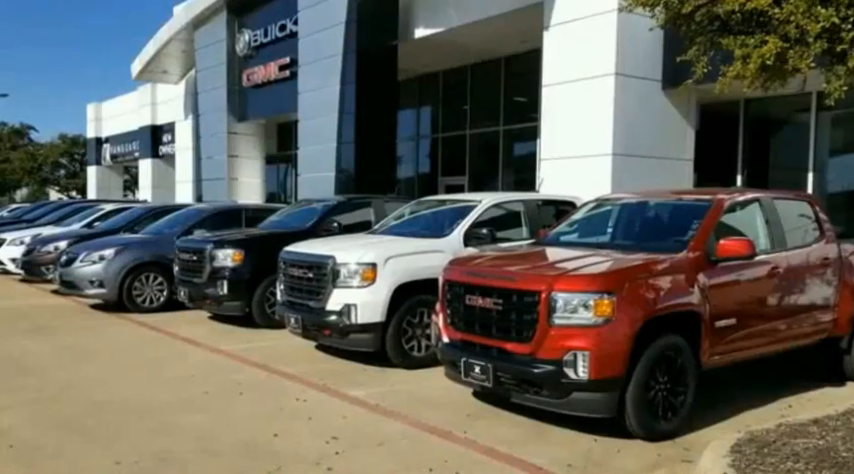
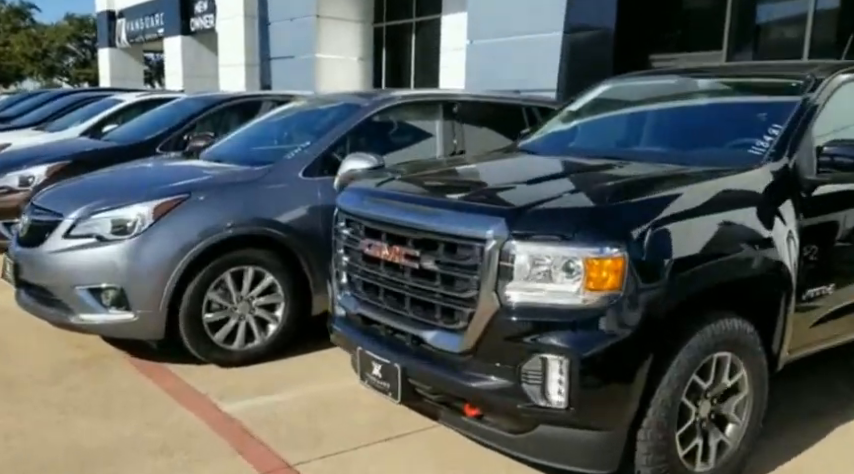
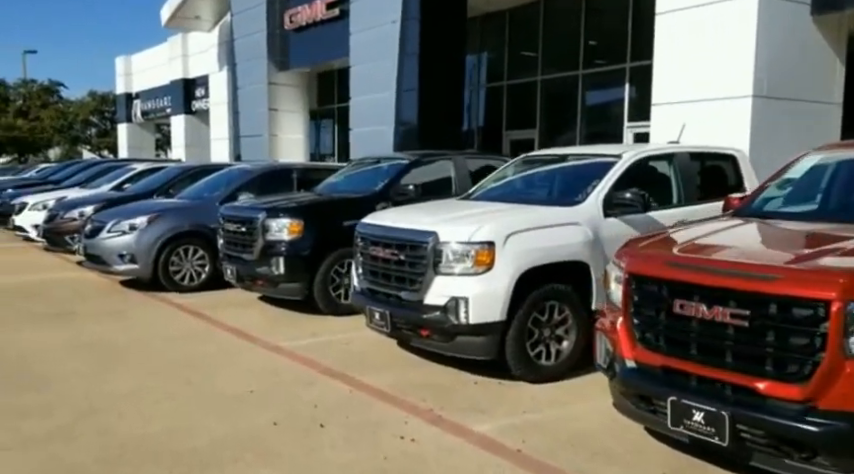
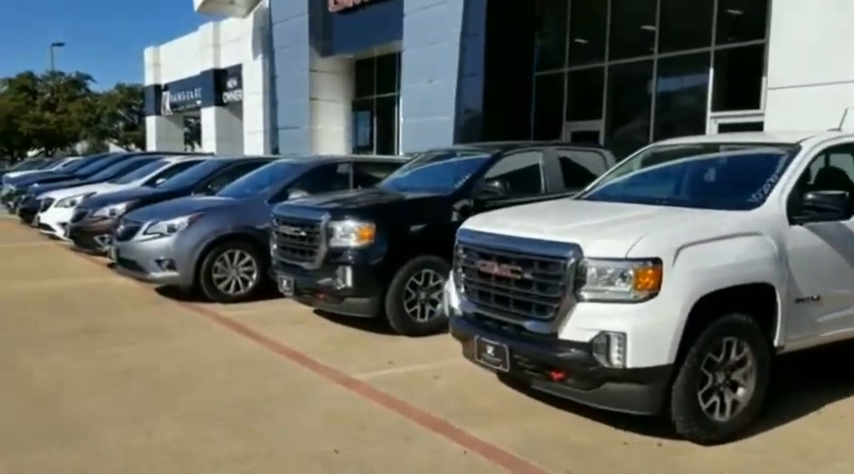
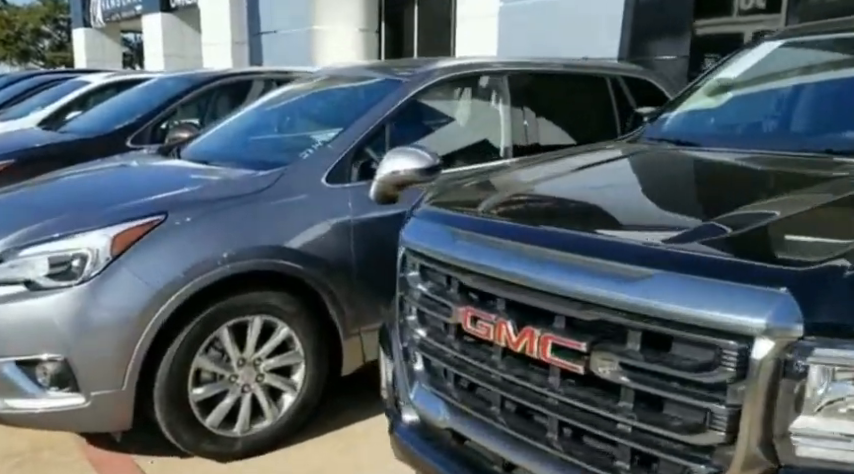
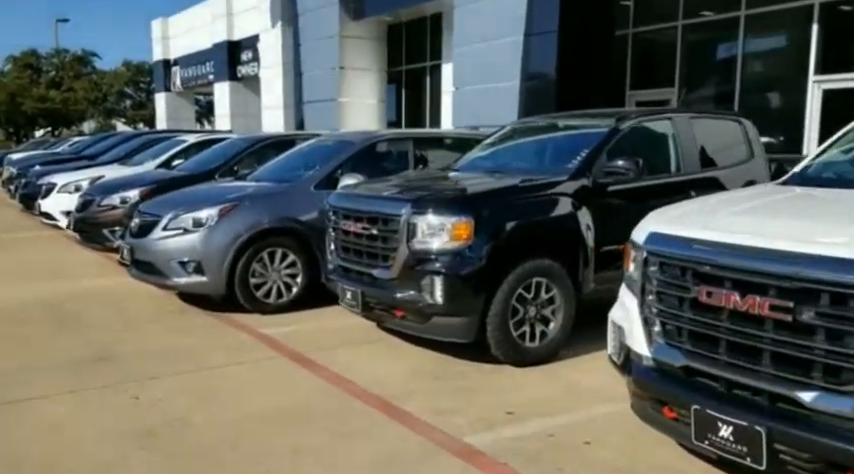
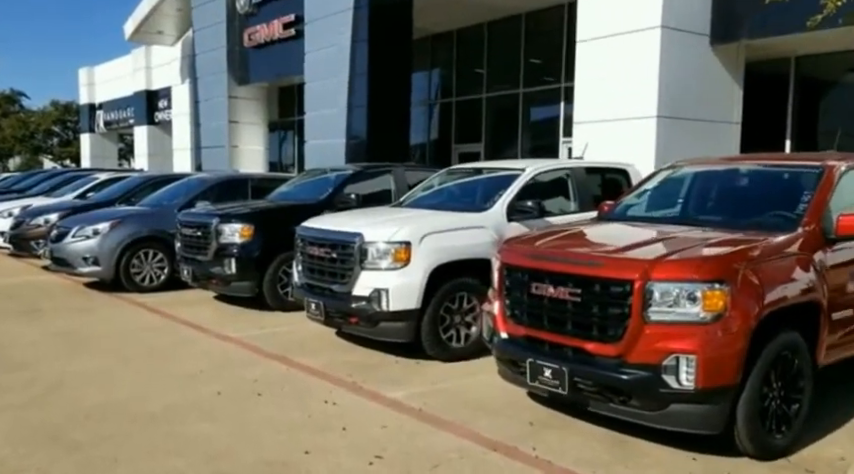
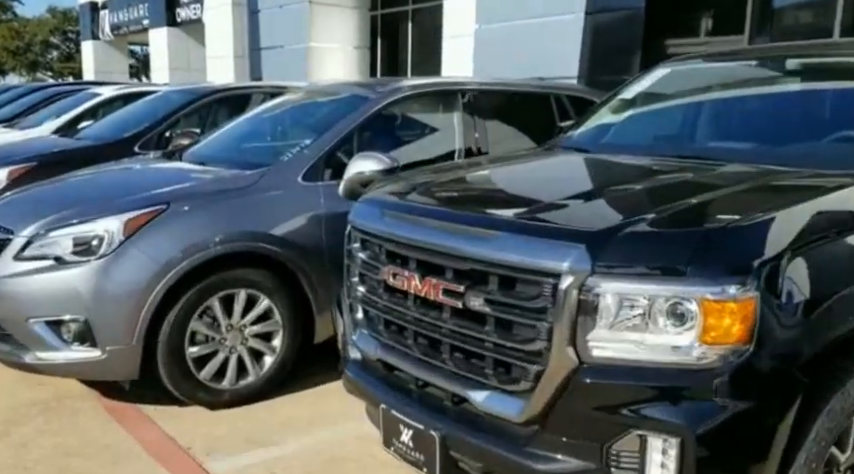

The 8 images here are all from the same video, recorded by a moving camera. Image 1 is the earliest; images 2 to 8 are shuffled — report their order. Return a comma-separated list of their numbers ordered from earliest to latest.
7, 3, 4, 6, 2, 8, 5
